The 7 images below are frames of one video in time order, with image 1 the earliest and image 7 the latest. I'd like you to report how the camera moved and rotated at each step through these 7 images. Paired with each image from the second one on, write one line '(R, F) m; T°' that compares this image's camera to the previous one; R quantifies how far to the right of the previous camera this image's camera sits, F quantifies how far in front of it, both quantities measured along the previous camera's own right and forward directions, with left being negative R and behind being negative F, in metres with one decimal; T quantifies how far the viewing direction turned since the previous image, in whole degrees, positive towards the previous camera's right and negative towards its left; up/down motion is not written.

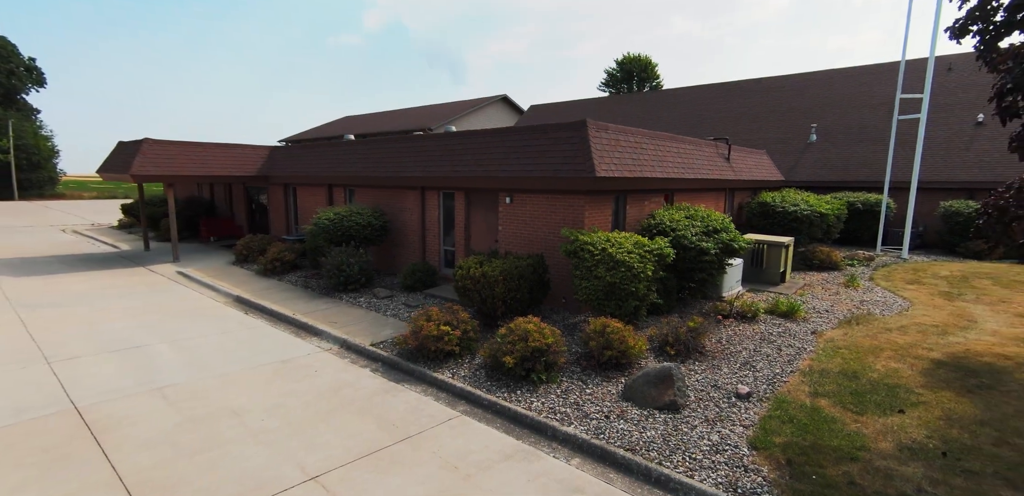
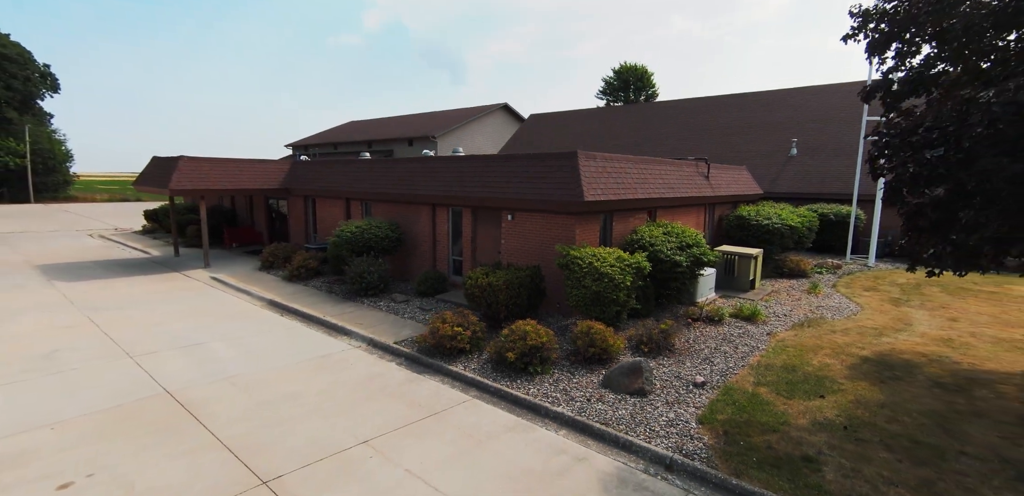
(0.0, -1.3) m; 0°
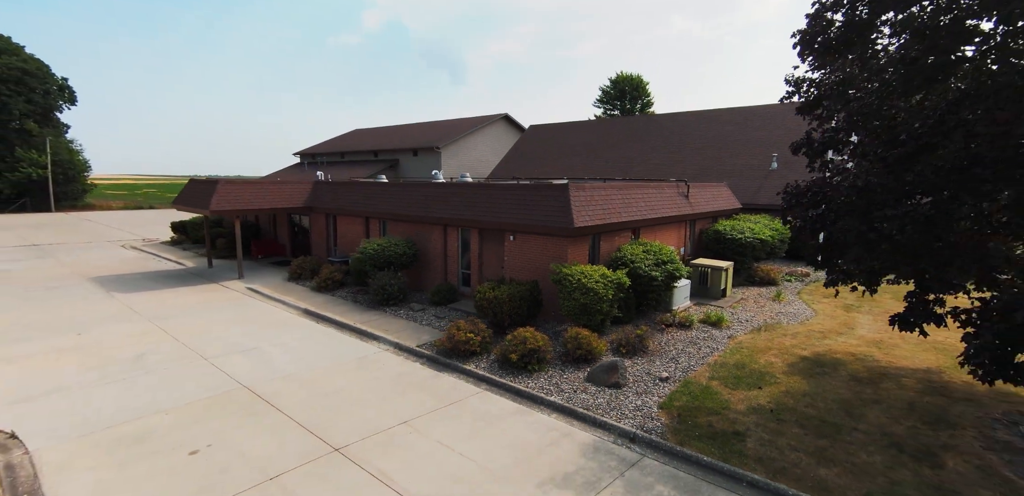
(0.0, -1.7) m; 0°
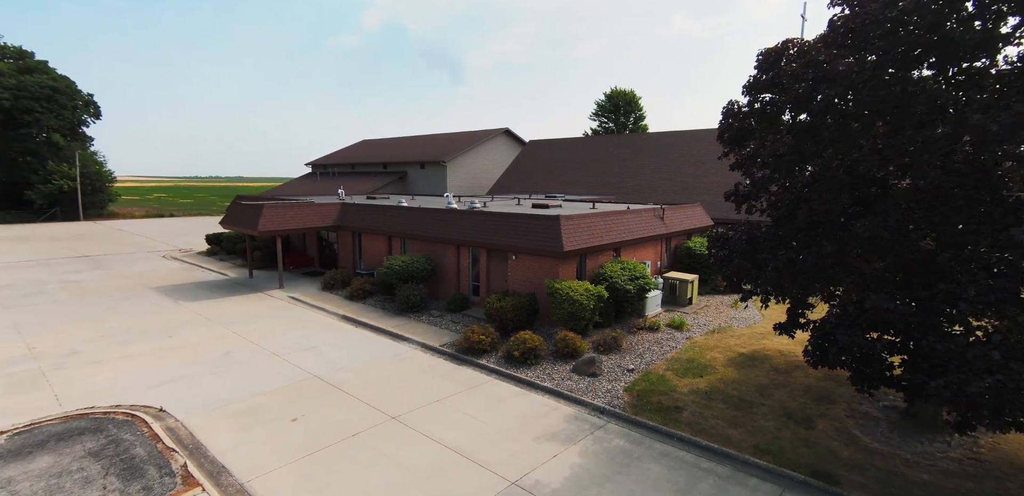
(-0.1, -2.7) m; 0°
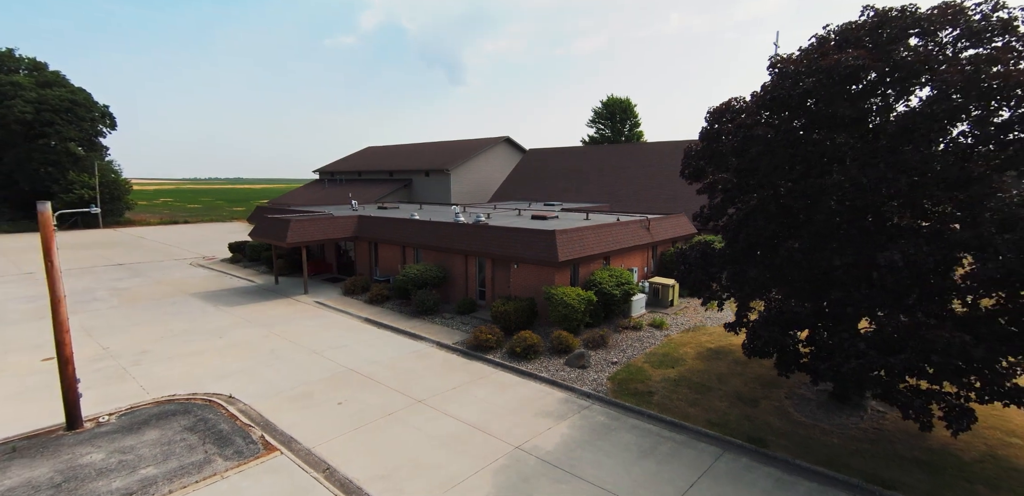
(-0.1, -2.1) m; 0°
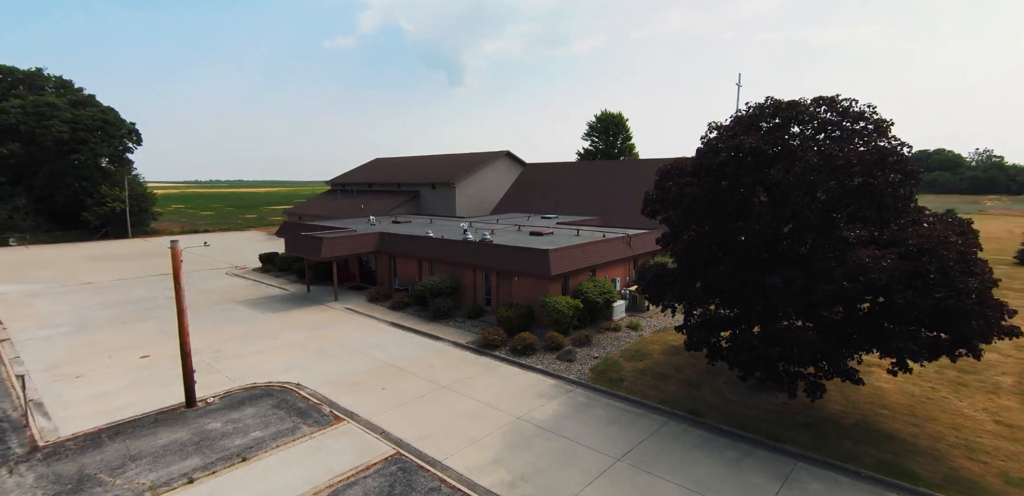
(0.0, -3.4) m; 0°
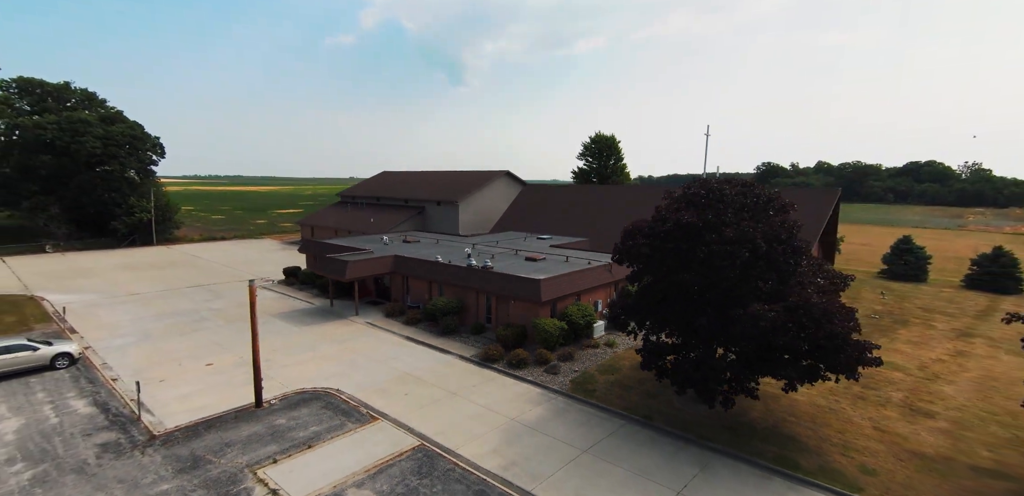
(0.0, -3.9) m; 0°
